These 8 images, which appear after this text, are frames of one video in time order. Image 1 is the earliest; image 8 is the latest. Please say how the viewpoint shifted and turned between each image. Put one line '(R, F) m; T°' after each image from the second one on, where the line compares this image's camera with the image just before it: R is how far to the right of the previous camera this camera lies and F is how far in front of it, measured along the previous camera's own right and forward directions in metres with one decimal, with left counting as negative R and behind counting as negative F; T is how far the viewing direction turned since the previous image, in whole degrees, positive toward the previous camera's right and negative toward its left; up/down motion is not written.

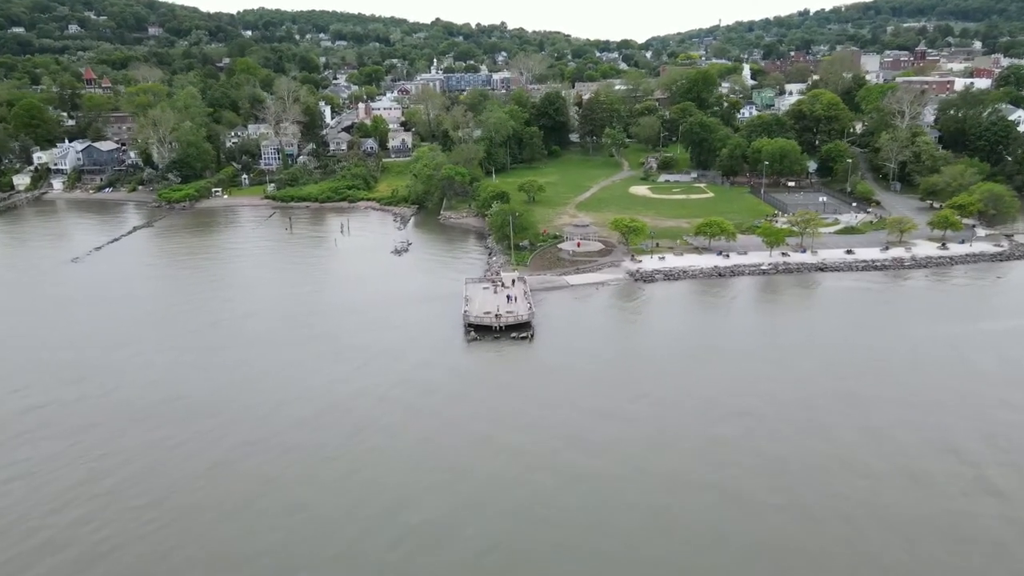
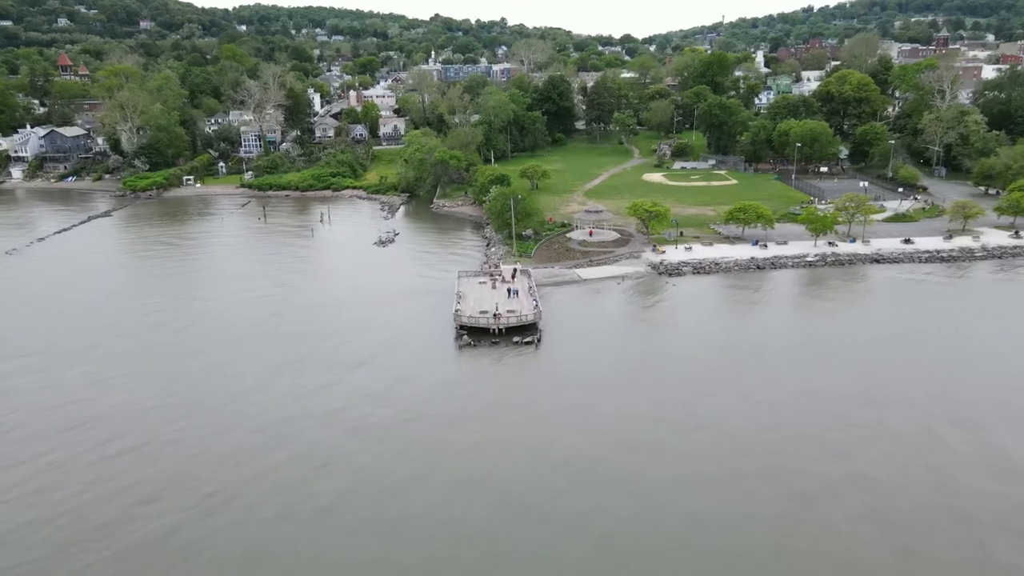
(-0.1, +7.3) m; 0°
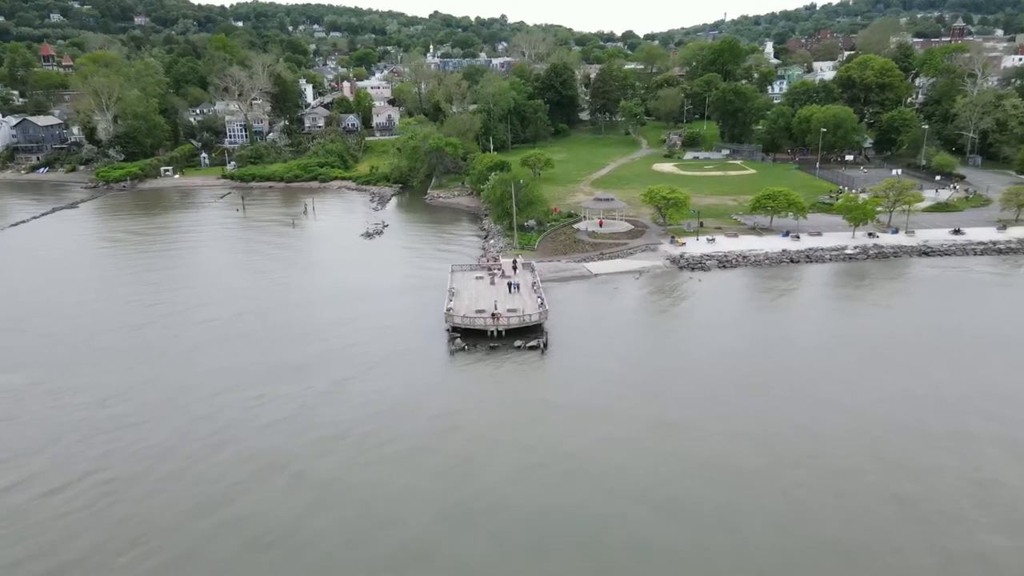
(0.0, +4.8) m; 0°
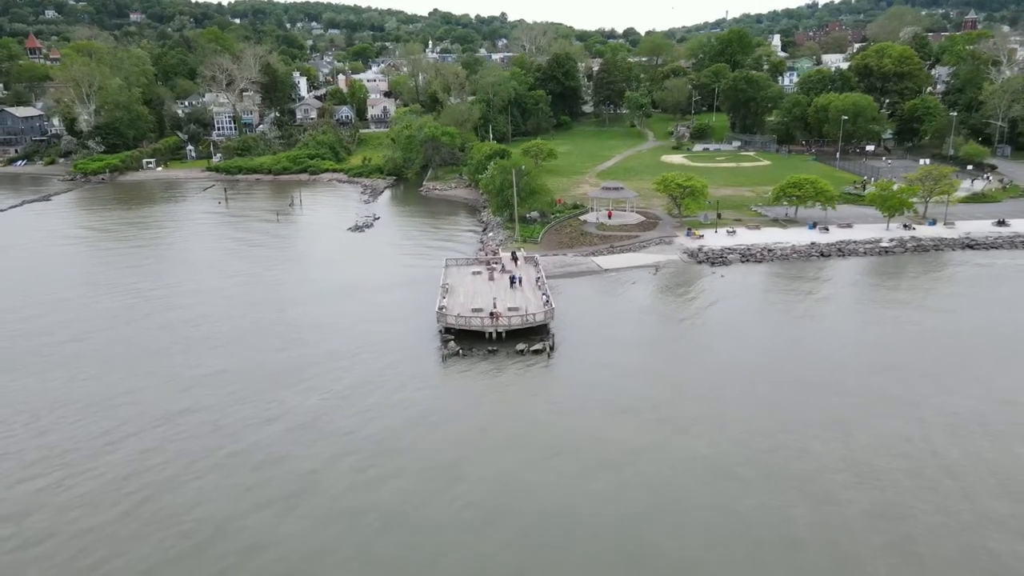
(0.0, +3.4) m; 0°
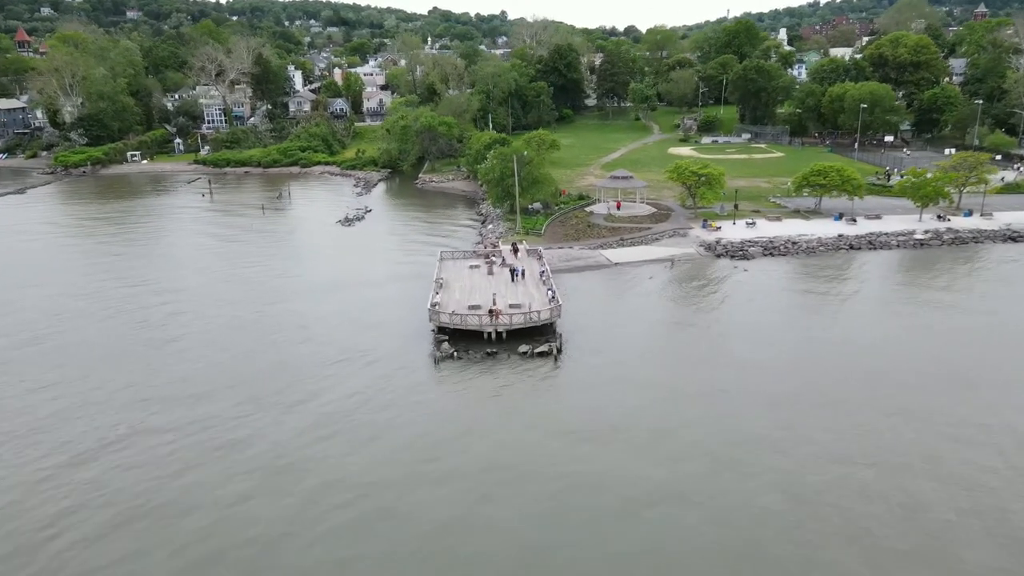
(0.0, +2.8) m; 0°
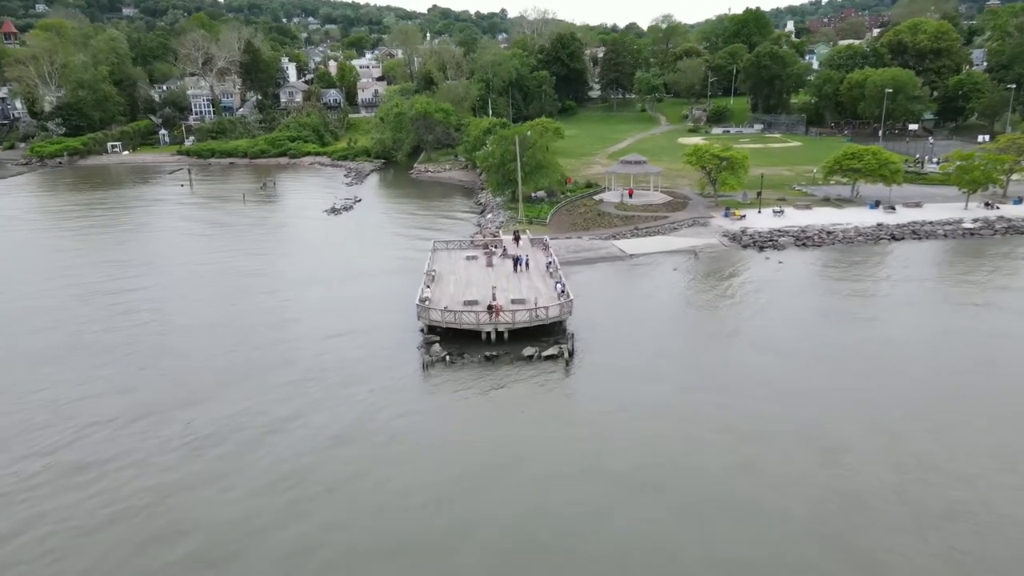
(-0.1, +3.2) m; 0°
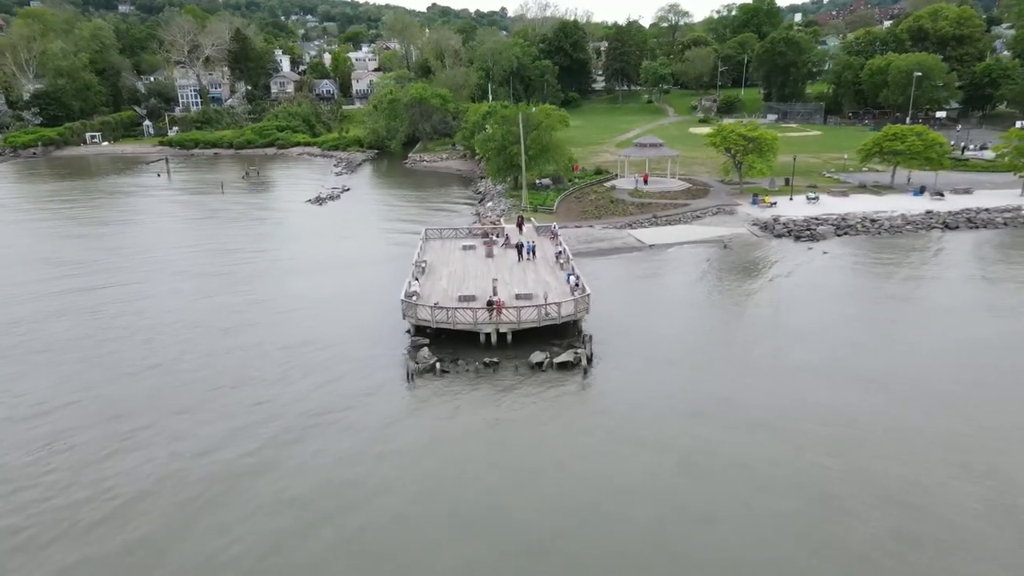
(-0.1, +3.1) m; 0°
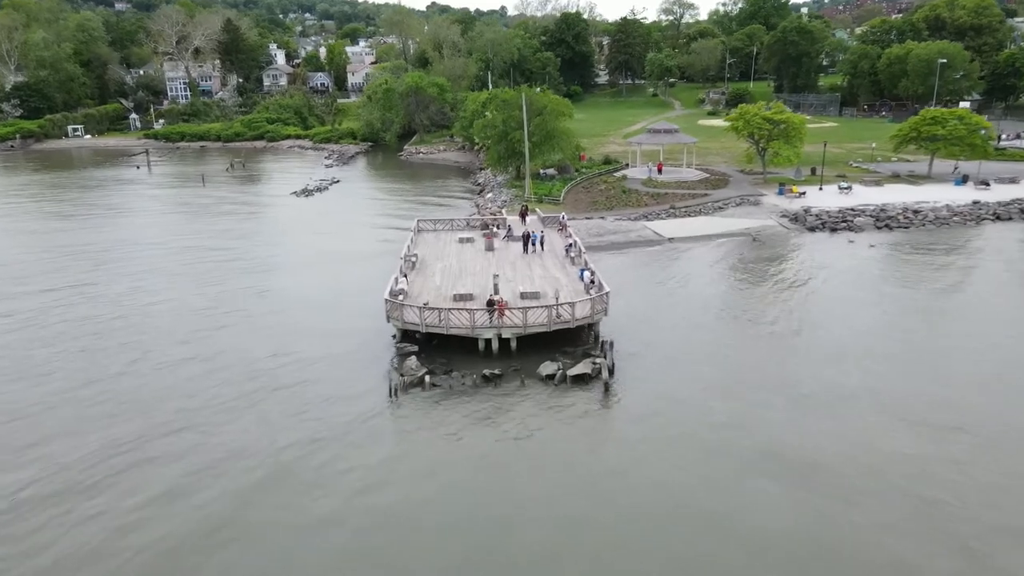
(-0.1, +2.4) m; 0°
